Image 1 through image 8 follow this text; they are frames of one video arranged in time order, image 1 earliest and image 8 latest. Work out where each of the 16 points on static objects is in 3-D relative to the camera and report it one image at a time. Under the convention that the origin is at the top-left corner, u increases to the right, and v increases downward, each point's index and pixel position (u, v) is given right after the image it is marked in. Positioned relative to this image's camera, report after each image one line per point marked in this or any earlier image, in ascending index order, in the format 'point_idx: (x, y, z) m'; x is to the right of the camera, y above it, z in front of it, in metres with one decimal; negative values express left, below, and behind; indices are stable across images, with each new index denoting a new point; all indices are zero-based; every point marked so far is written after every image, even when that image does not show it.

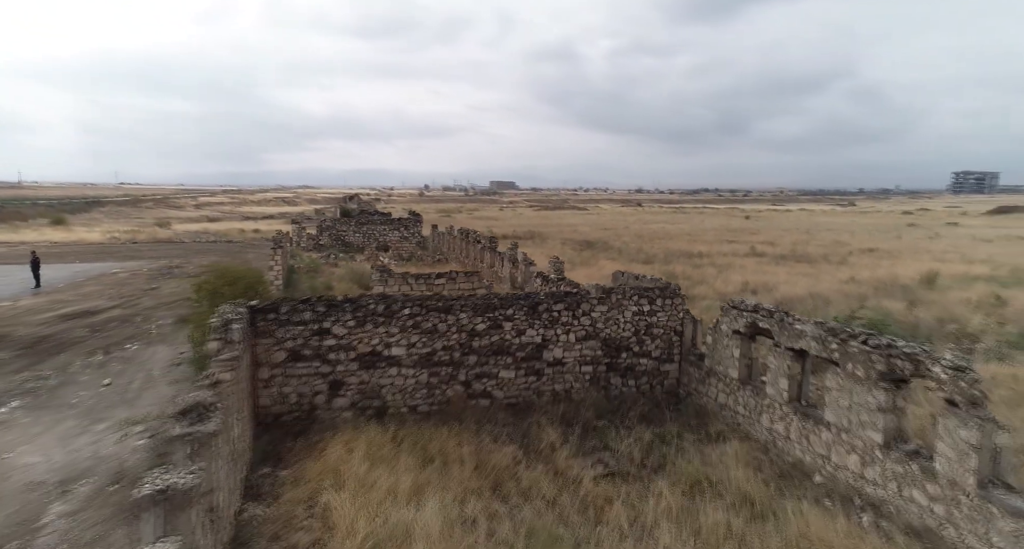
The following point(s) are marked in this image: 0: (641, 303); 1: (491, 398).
0: (+2.3, -0.6, +10.2) m
1: (-0.3, -2.0, +9.5) m
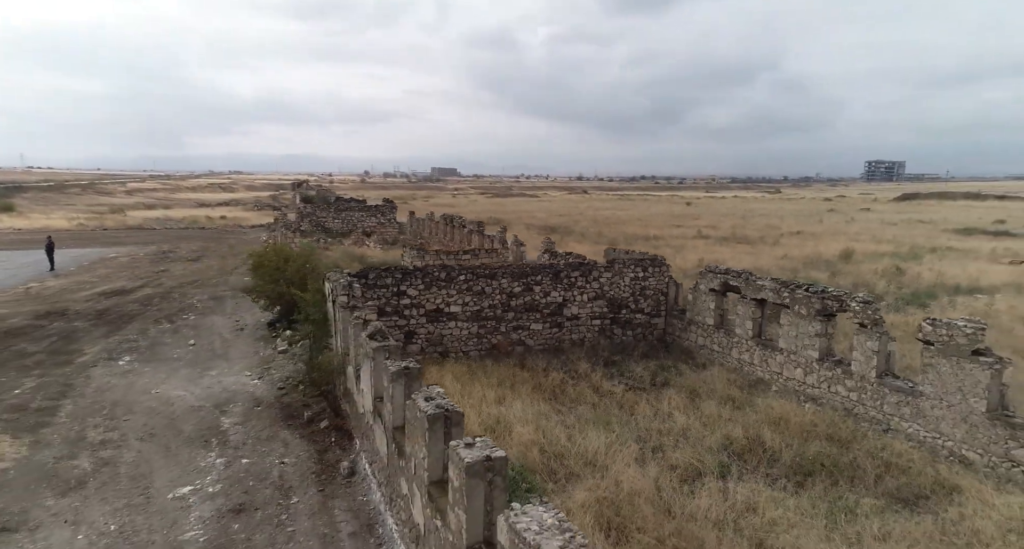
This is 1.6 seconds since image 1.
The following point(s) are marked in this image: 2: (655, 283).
0: (+2.9, +0.1, +13.1) m
1: (+0.3, -1.5, +12.1) m
2: (+3.4, -0.2, +13.3) m
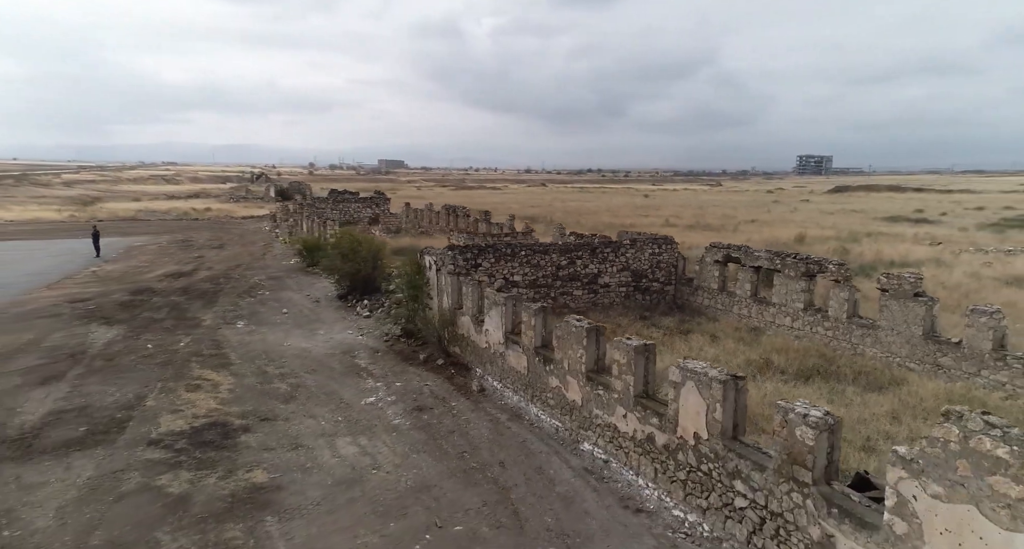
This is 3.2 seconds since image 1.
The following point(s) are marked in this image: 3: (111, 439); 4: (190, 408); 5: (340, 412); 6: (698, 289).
0: (+4.0, +0.7, +16.1) m
1: (+1.5, -0.9, +14.9) m
2: (+4.4, +0.5, +16.4) m
3: (-5.3, -2.2, +7.7) m
4: (-4.8, -2.0, +8.7) m
5: (-2.7, -2.1, +9.0) m
6: (+5.2, -0.4, +15.9) m
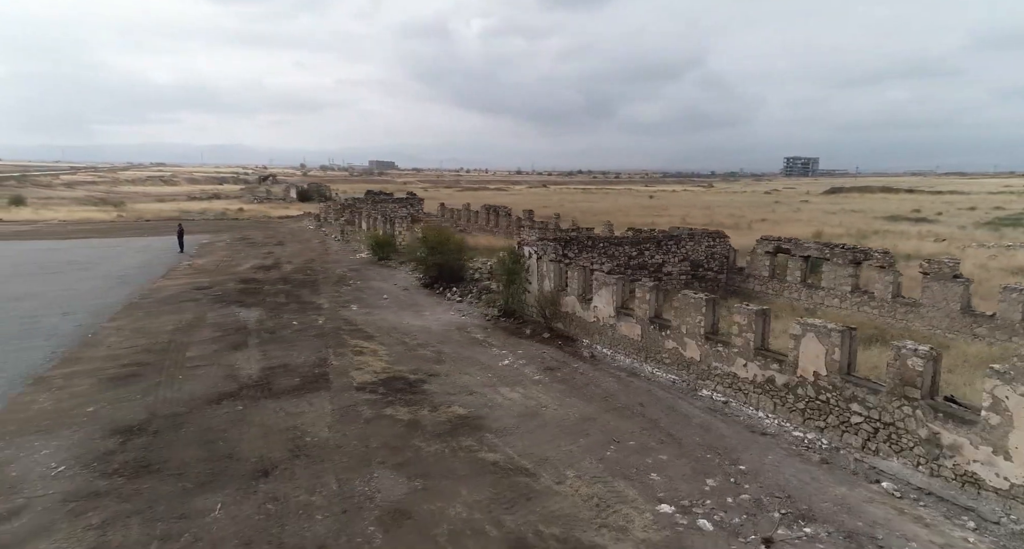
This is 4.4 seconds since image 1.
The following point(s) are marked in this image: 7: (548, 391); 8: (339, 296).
0: (+6.1, +1.1, +17.9) m
1: (+3.7, -0.5, +16.8) m
2: (+6.6, +0.8, +18.2) m
3: (-3.0, -1.8, +9.5) m
4: (-2.6, -1.7, +10.6) m
5: (-0.5, -1.8, +10.9) m
6: (+7.3, -0.1, +17.7) m
7: (+0.6, -2.0, +9.8) m
8: (-5.0, -0.6, +16.6) m
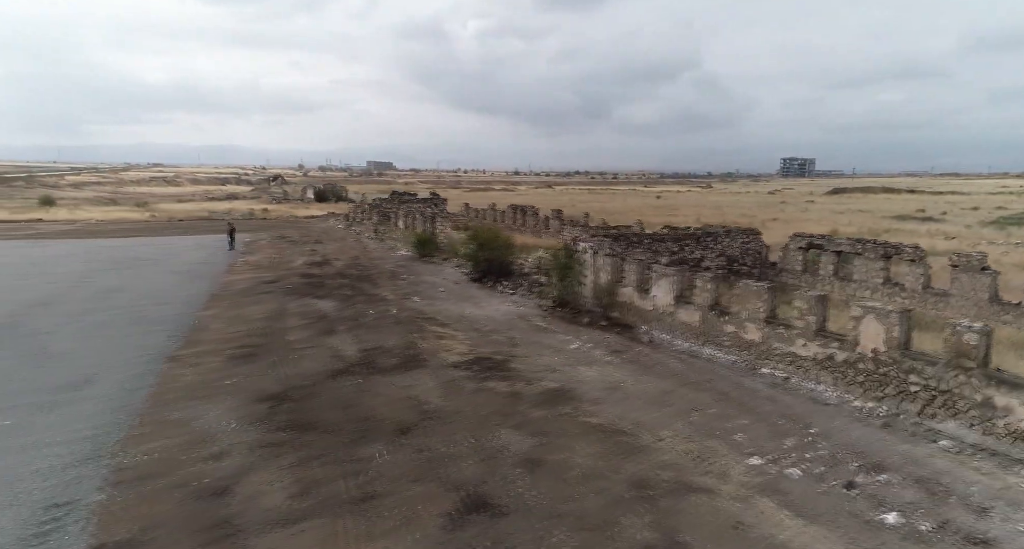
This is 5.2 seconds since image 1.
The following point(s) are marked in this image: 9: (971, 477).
0: (+7.6, +1.2, +18.9) m
1: (+5.1, -0.3, +17.8) m
2: (+8.1, +1.0, +19.2) m
3: (-1.6, -1.6, +10.6) m
4: (-1.2, -1.5, +11.6) m
5: (+1.0, -1.6, +11.9) m
6: (+8.8, +0.1, +18.7) m
7: (+2.1, -1.8, +10.9) m
8: (-3.5, -0.4, +17.6) m
9: (+5.5, -2.4, +6.9) m
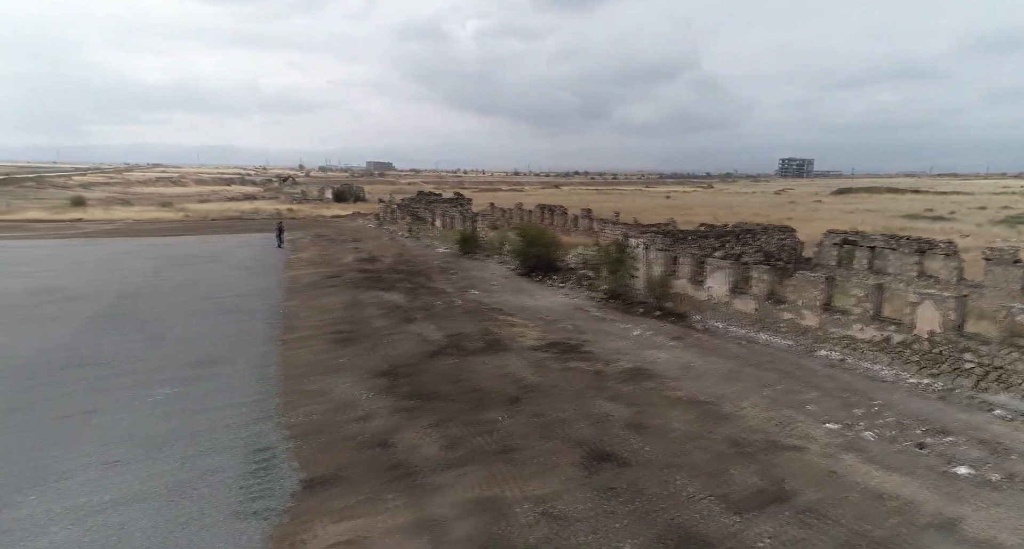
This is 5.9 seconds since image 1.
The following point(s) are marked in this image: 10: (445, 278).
0: (+9.2, +1.4, +19.8) m
1: (+6.7, -0.2, +18.7) m
2: (+9.7, +1.2, +20.1) m
3: (-0.1, -1.5, +11.5) m
4: (+0.3, -1.3, +12.5) m
5: (+2.5, -1.4, +12.8) m
6: (+10.4, +0.3, +19.6) m
7: (+3.6, -1.6, +11.8) m
8: (-2.0, -0.3, +18.6) m
9: (+7.0, -2.2, +7.8) m
10: (-2.2, -0.1, +19.4) m
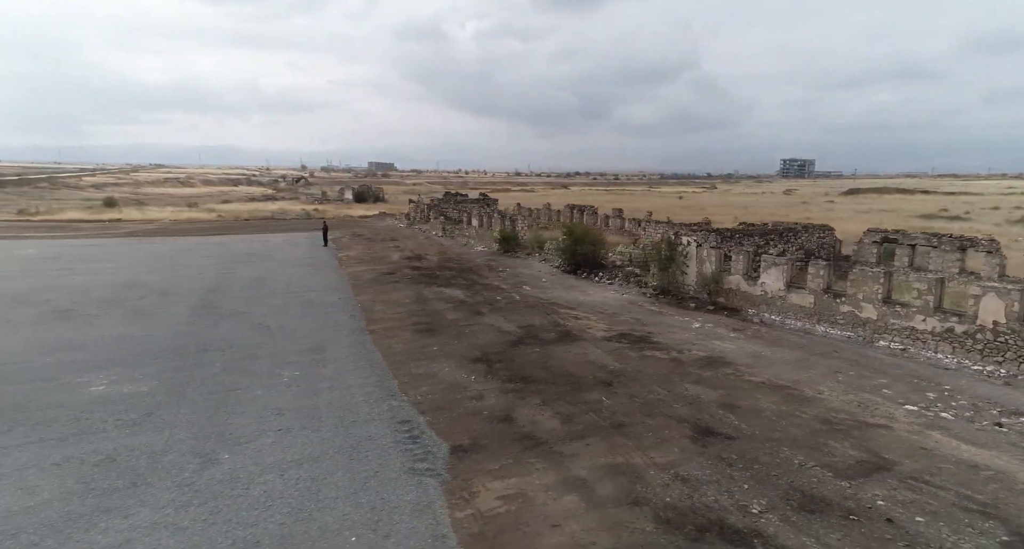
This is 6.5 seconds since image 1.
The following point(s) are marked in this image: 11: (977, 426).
0: (+10.9, +1.5, +20.3) m
1: (+8.4, -0.1, +19.2) m
2: (+11.4, +1.2, +20.6) m
3: (+1.4, -1.3, +12.1) m
4: (+1.9, -1.2, +13.2) m
5: (+4.1, -1.3, +13.4) m
6: (+12.1, +0.4, +20.0) m
7: (+5.1, -1.5, +12.3) m
8: (-0.3, -0.2, +19.2) m
9: (+8.5, -2.1, +8.3) m
10: (-0.6, 0.0, +20.1) m
11: (+6.6, -2.2, +8.2) m
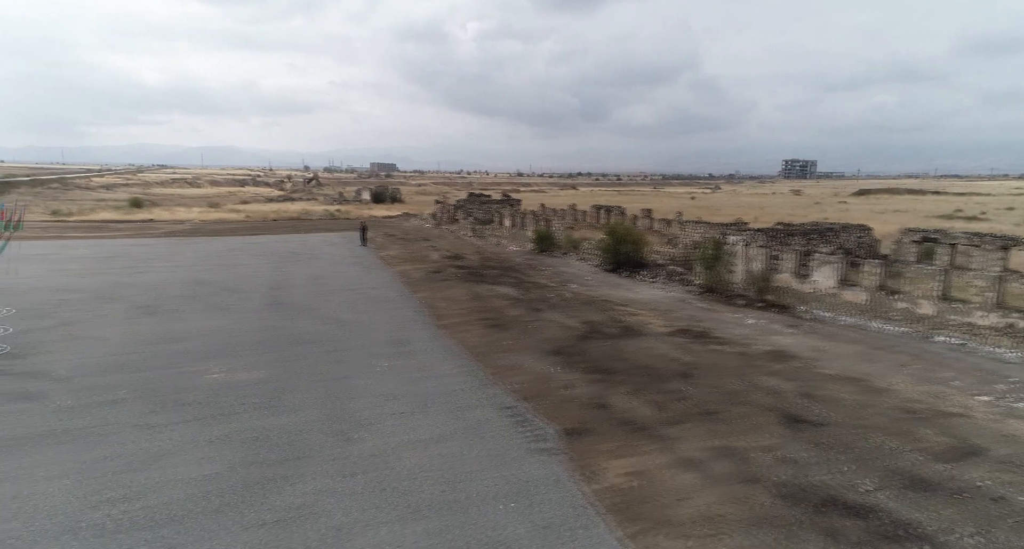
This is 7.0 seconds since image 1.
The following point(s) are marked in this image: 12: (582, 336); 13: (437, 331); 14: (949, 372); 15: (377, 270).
0: (+12.4, +1.5, +20.5) m
1: (+9.9, 0.0, +19.4) m
2: (+12.9, +1.3, +20.7) m
3: (+2.8, -1.3, +12.5) m
4: (+3.3, -1.1, +13.5) m
5: (+5.5, -1.2, +13.7) m
6: (+13.6, +0.4, +20.2) m
7: (+6.5, -1.4, +12.6) m
8: (+1.2, -0.1, +19.6) m
9: (+9.8, -2.0, +8.5) m
10: (+0.9, 0.0, +20.5) m
11: (+7.9, -2.1, +8.4) m
12: (+1.4, -1.3, +12.0) m
13: (-1.5, -1.1, +11.7) m
14: (+7.8, -1.8, +10.3) m
15: (-4.6, +0.1, +19.6) m
